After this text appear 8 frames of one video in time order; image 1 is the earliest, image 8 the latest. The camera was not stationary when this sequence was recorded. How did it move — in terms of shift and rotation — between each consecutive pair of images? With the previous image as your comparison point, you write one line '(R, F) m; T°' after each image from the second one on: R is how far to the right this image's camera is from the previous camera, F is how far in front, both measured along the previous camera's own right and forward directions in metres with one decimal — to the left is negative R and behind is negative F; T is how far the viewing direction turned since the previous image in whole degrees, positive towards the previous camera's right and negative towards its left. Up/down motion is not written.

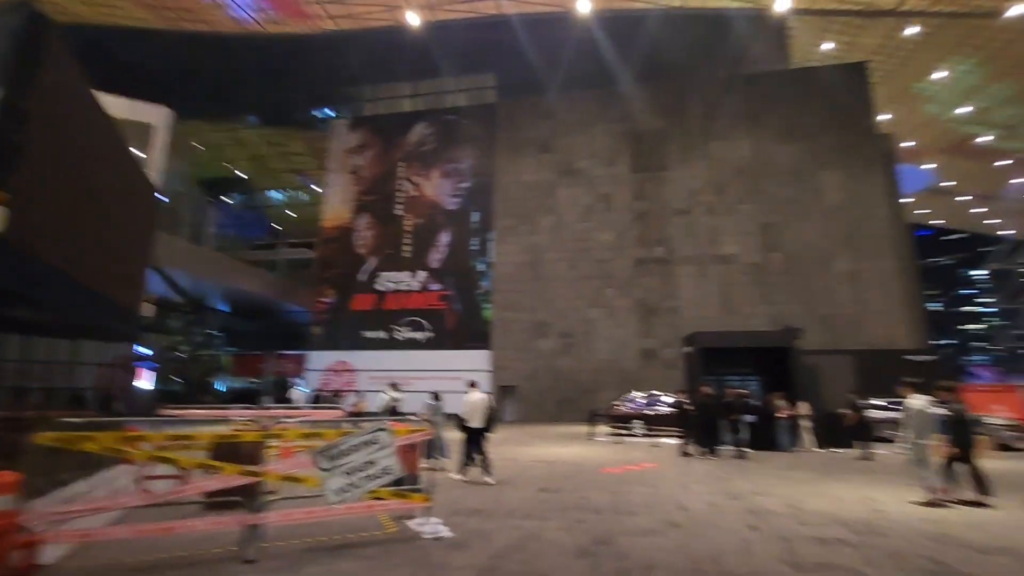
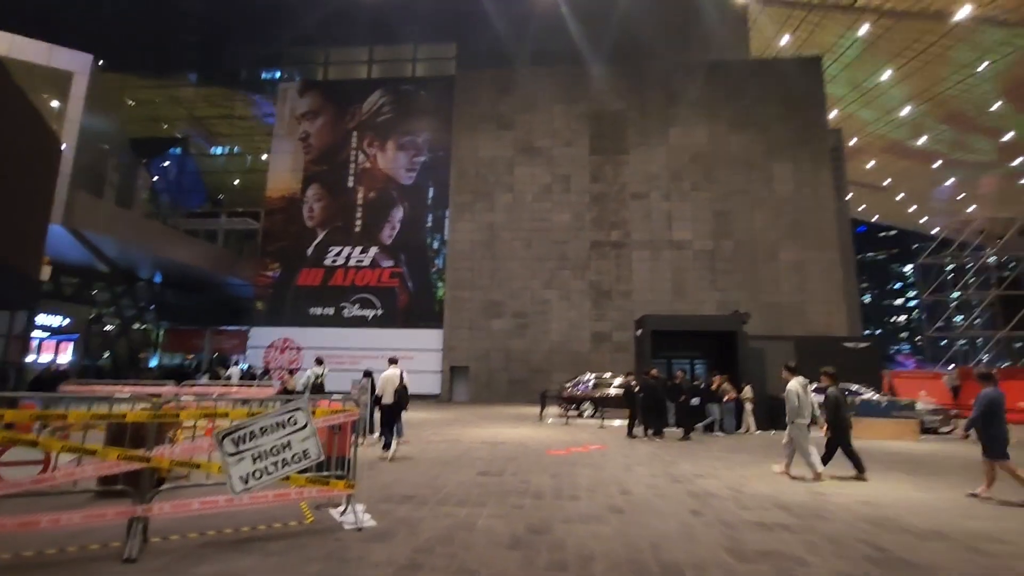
(+0.2, +0.5) m; +5°
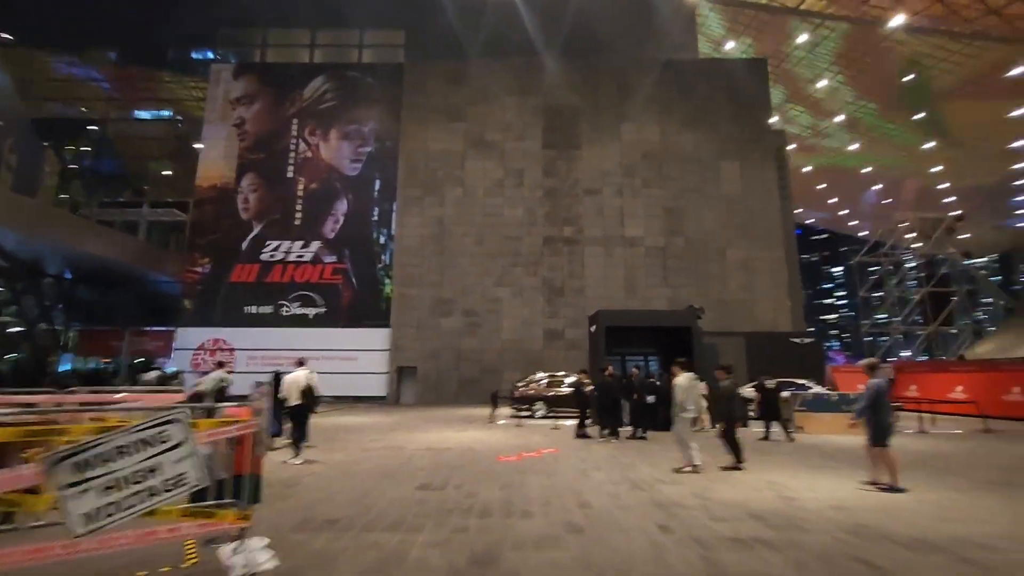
(+0.1, +0.8) m; +6°
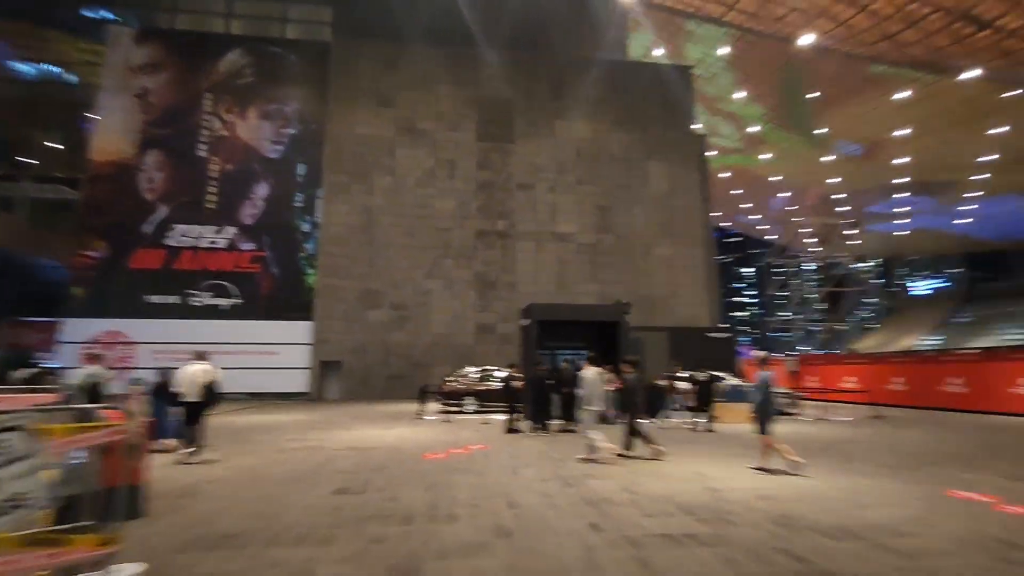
(0.0, +0.3) m; +8°
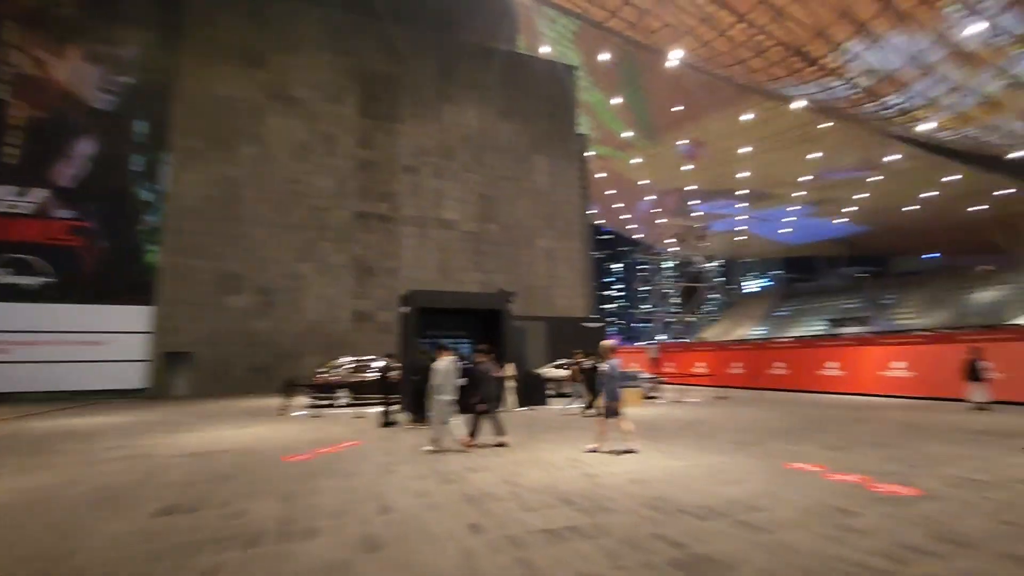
(0.0, +0.4) m; +14°
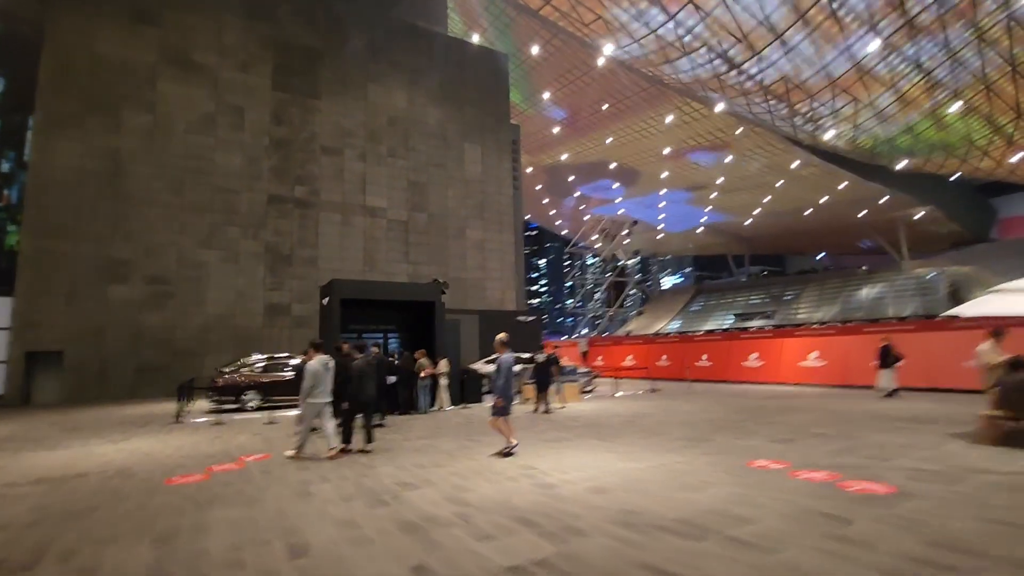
(-0.2, +0.9) m; +9°
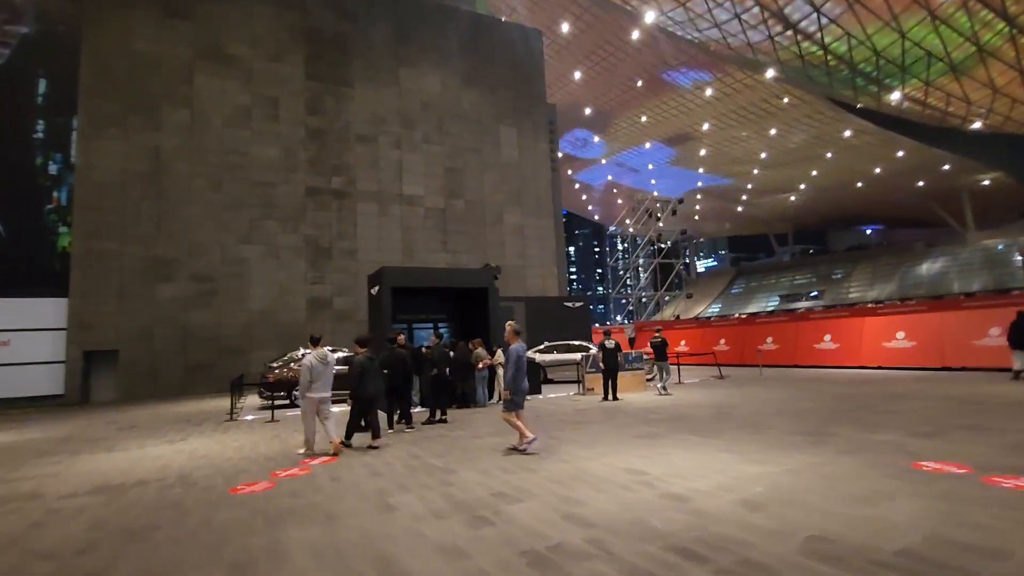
(-0.7, +0.9) m; -4°
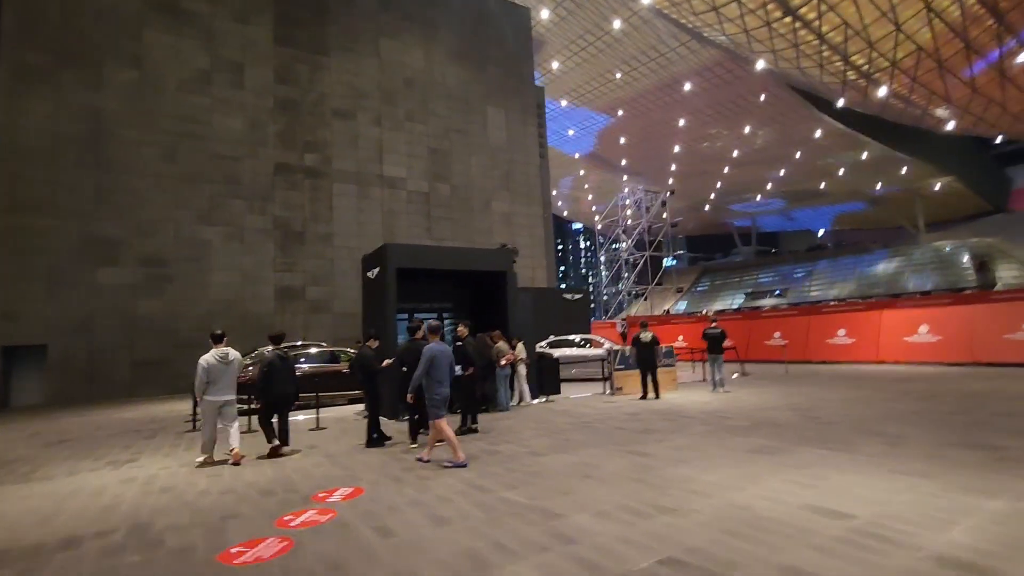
(-1.4, +1.8) m; +5°
